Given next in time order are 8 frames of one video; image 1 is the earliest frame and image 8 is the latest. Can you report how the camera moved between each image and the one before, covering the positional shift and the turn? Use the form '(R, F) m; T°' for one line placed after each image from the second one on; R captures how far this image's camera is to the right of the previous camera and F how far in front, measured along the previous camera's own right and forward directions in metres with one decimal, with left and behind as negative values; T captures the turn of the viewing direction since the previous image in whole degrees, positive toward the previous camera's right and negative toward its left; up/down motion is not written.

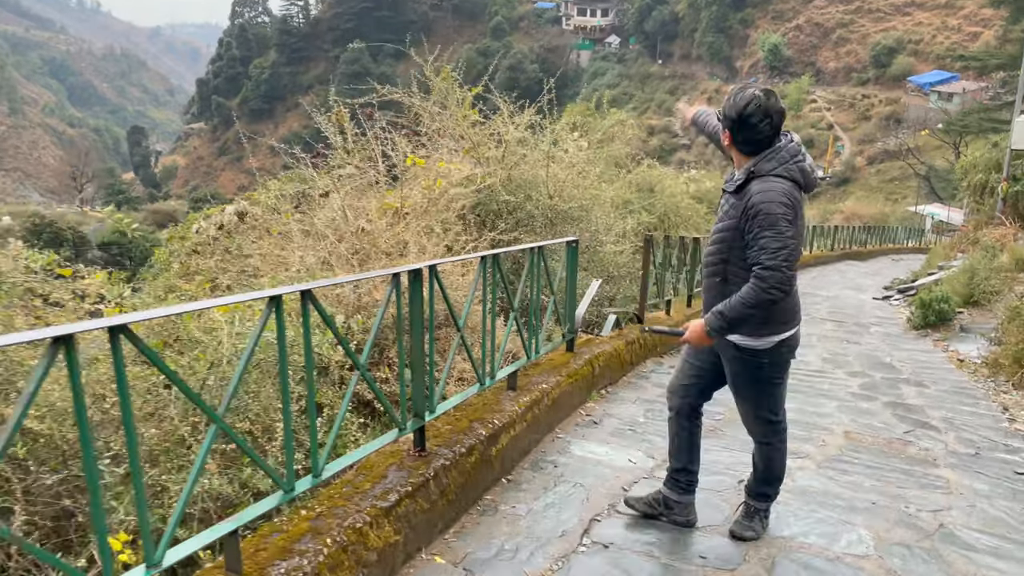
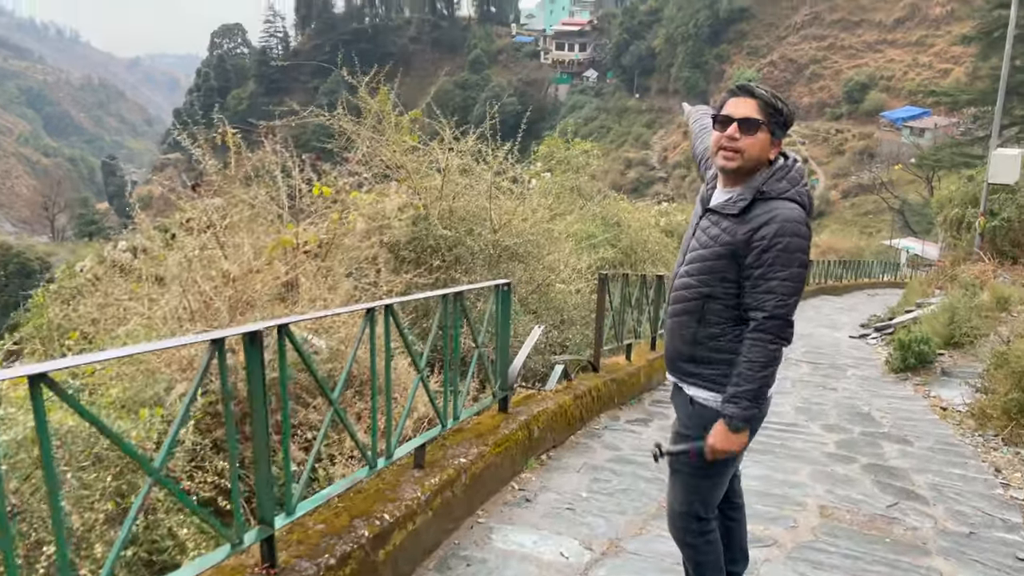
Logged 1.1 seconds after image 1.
(+0.3, +0.6) m; +1°
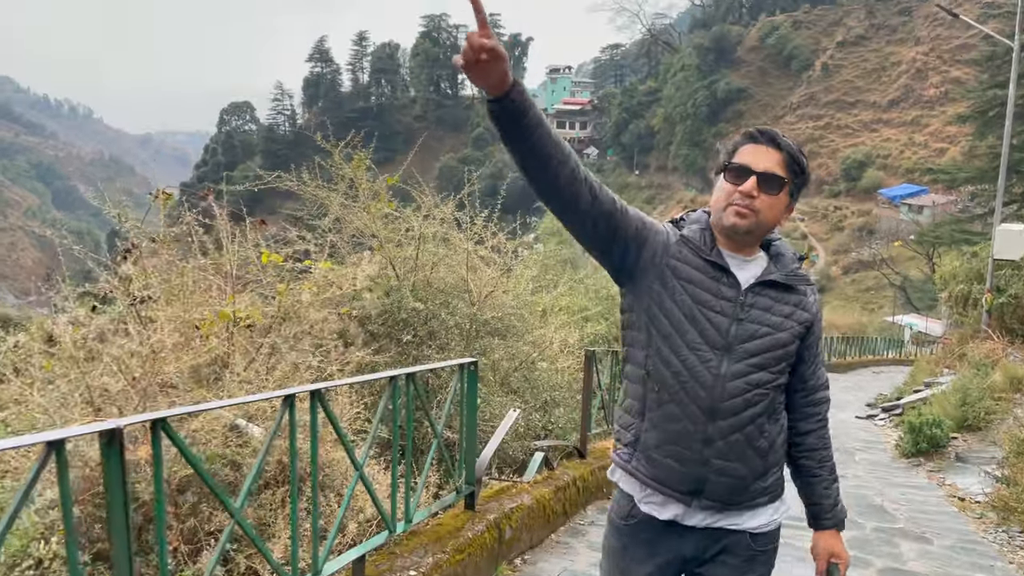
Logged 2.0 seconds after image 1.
(+0.1, +0.4) m; 0°
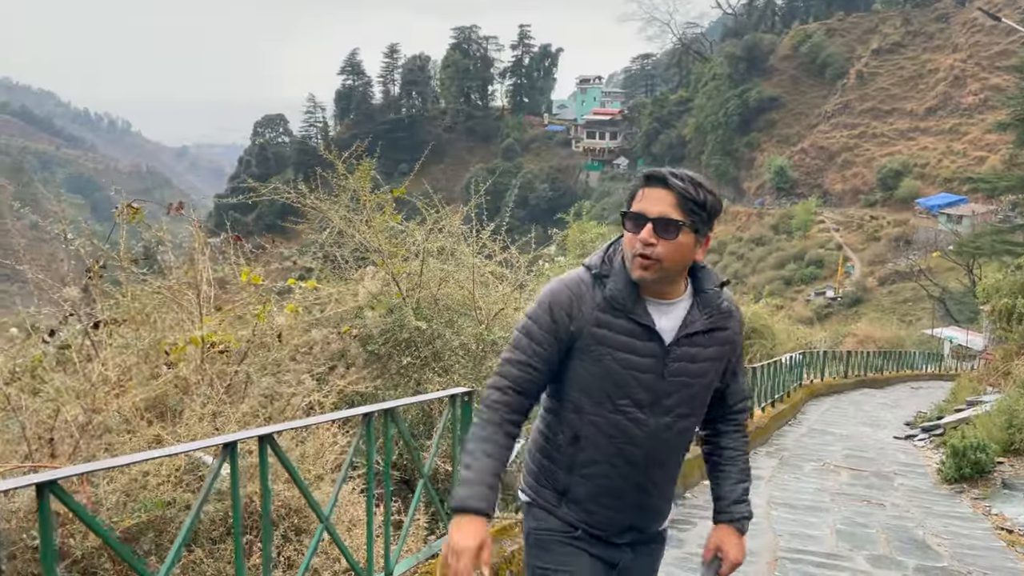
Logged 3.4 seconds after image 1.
(+0.1, +0.3) m; -2°
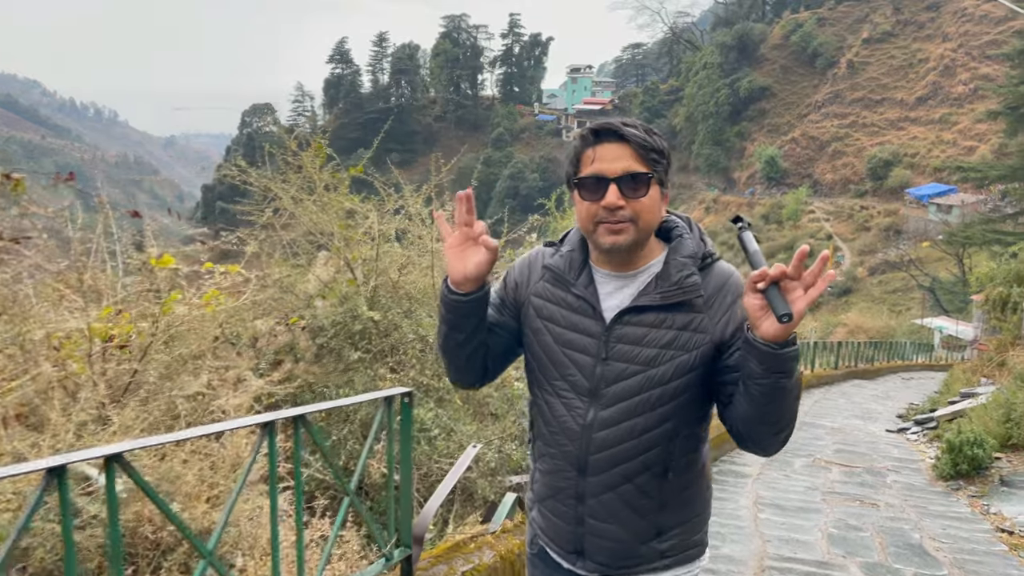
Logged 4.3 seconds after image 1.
(+0.1, +0.4) m; +1°
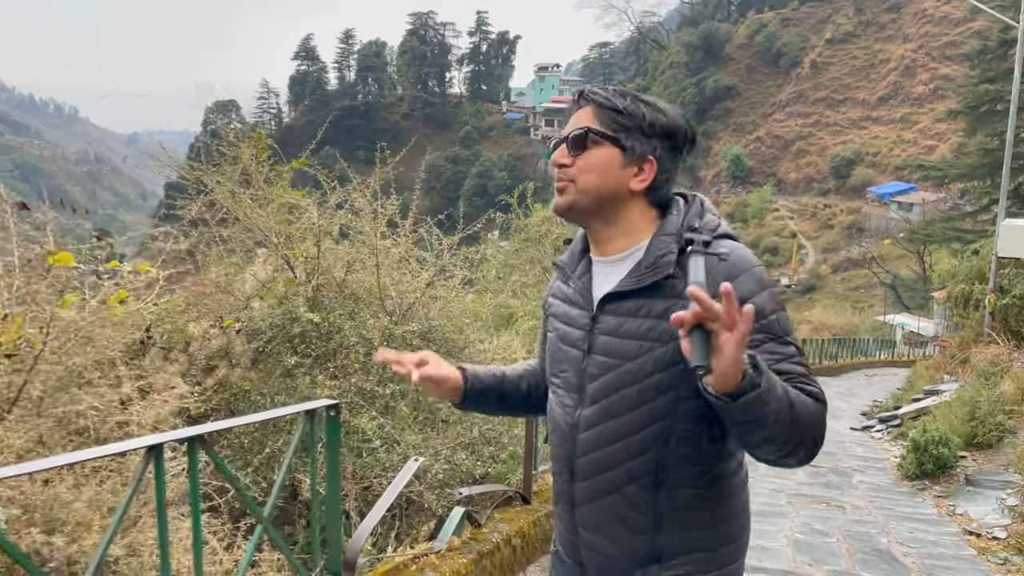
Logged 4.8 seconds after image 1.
(+0.1, +0.3) m; +2°
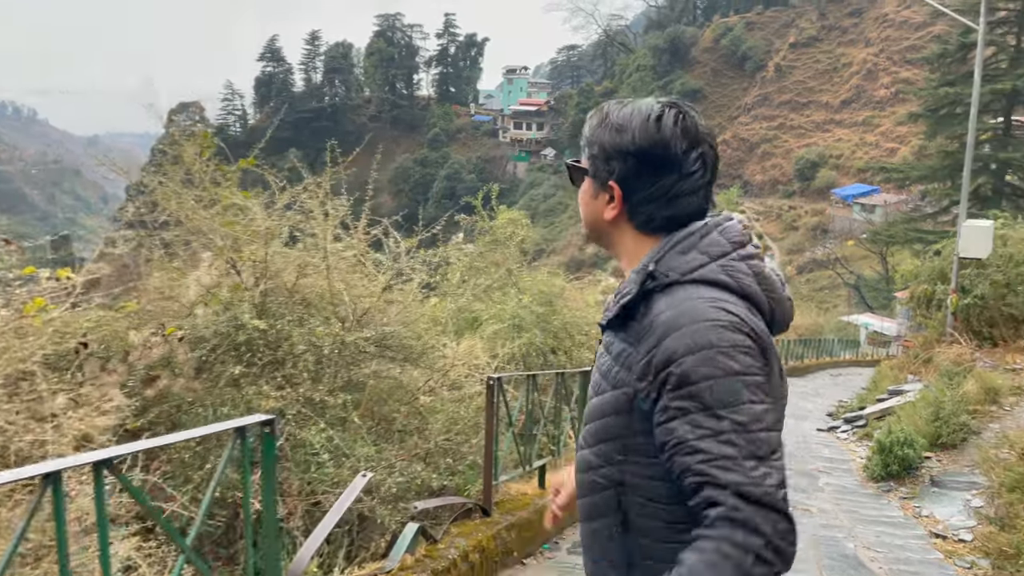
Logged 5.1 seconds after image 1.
(+0.1, +0.2) m; +2°
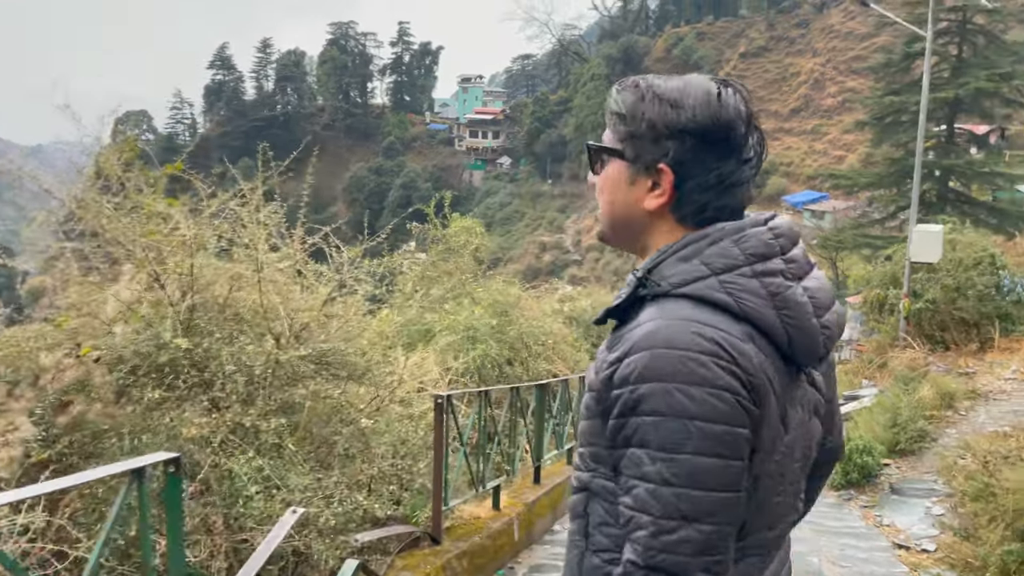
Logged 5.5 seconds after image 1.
(0.0, +0.2) m; +3°
